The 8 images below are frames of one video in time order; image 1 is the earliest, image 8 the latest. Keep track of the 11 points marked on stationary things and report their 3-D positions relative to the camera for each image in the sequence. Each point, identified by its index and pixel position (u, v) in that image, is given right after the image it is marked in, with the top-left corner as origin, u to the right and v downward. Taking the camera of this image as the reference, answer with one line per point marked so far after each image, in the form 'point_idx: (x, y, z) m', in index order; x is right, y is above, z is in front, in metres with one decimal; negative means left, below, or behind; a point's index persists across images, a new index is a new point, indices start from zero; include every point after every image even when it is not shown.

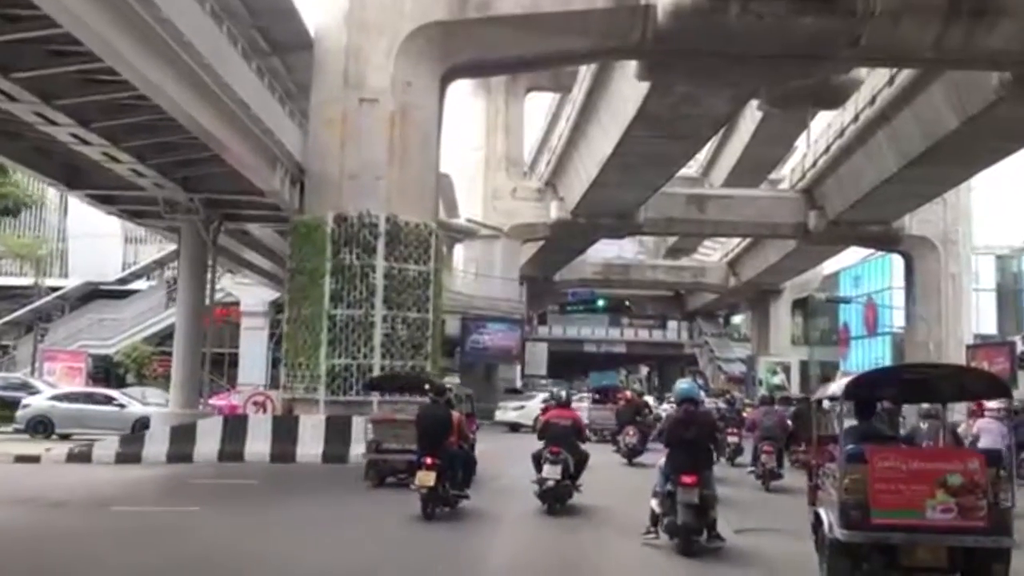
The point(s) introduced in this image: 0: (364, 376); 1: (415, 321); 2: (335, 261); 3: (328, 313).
0: (-2.8, -1.6, +16.5) m
1: (-1.9, -0.6, +17.2) m
2: (-3.4, +0.5, +16.7) m
3: (-3.5, -0.4, +16.5) m
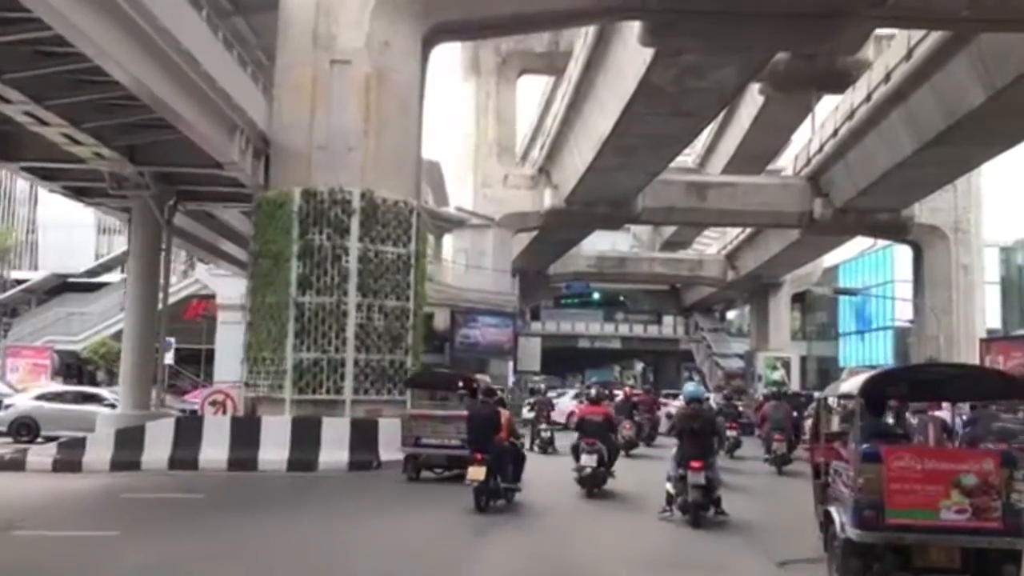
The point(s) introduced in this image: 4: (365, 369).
0: (-2.9, -1.4, +14.8) m
1: (-2.1, -0.4, +15.4) m
2: (-3.5, +0.8, +15.0) m
3: (-3.6, -0.2, +14.8) m
4: (-2.5, -1.4, +15.1) m
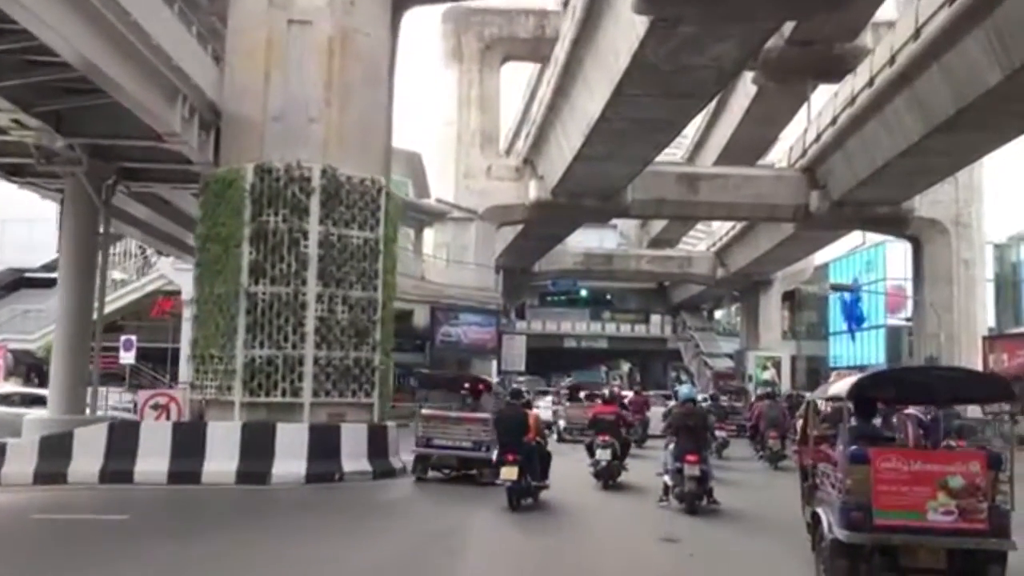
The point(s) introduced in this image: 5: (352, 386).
0: (-3.2, -1.2, +13.1) m
1: (-2.4, -0.2, +13.8) m
2: (-3.8, +0.9, +13.3) m
3: (-3.9, 0.0, +13.1) m
4: (-2.8, -1.2, +13.4) m
5: (-2.5, -1.5, +13.7) m
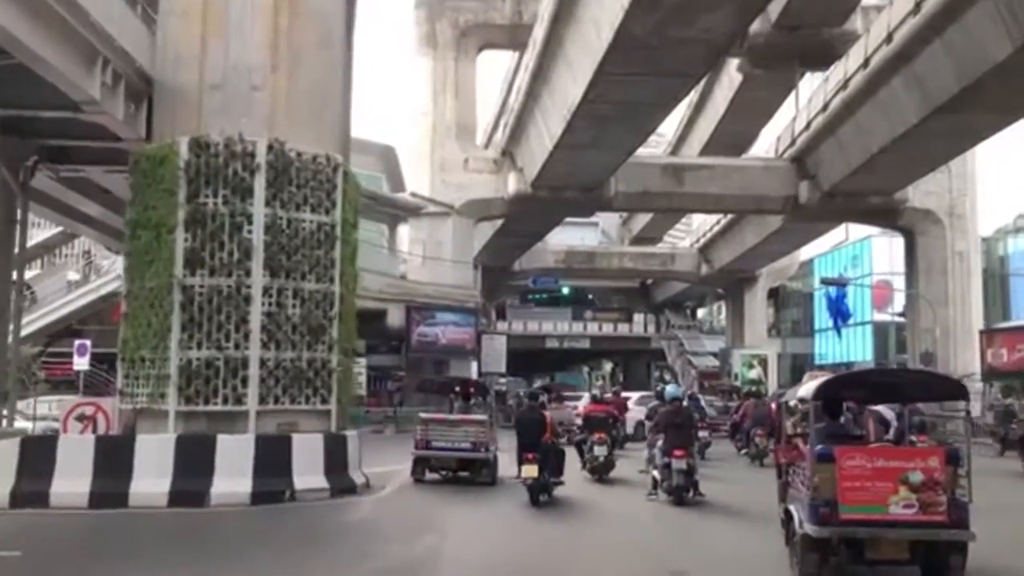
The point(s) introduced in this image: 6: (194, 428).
0: (-3.5, -1.1, +11.5) m
1: (-2.7, -0.1, +12.2) m
2: (-4.1, +1.0, +11.7) m
3: (-4.2, +0.1, +11.5) m
4: (-3.1, -1.1, +11.9) m
5: (-2.8, -1.4, +12.1) m
6: (-4.1, -1.8, +11.6) m
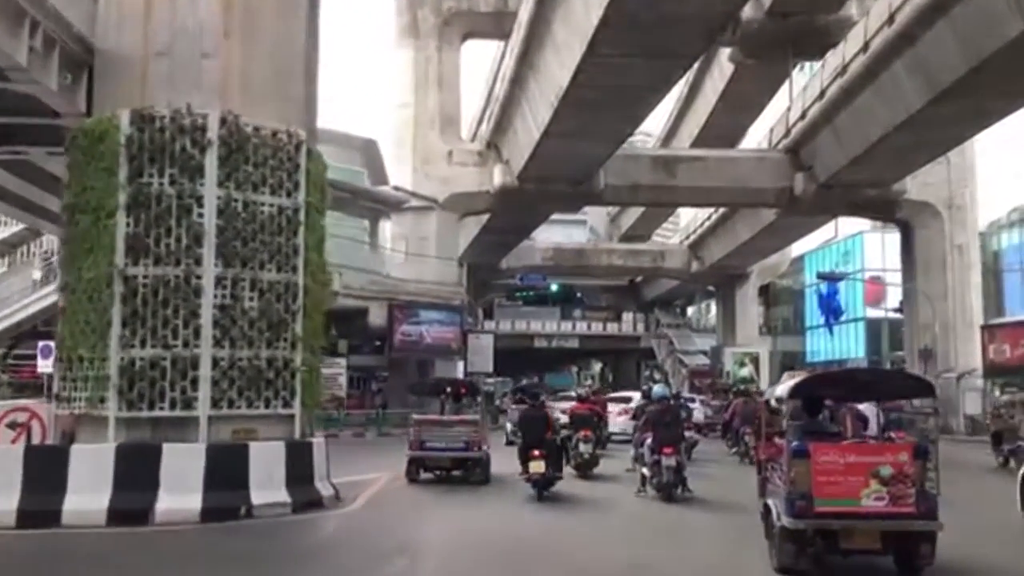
0: (-3.7, -1.0, +10.3) m
1: (-2.9, 0.0, +11.0) m
2: (-4.3, +1.1, +10.5) m
3: (-4.4, +0.2, +10.3) m
4: (-3.3, -1.0, +10.7) m
5: (-3.0, -1.3, +10.9) m
6: (-4.3, -1.7, +10.4) m
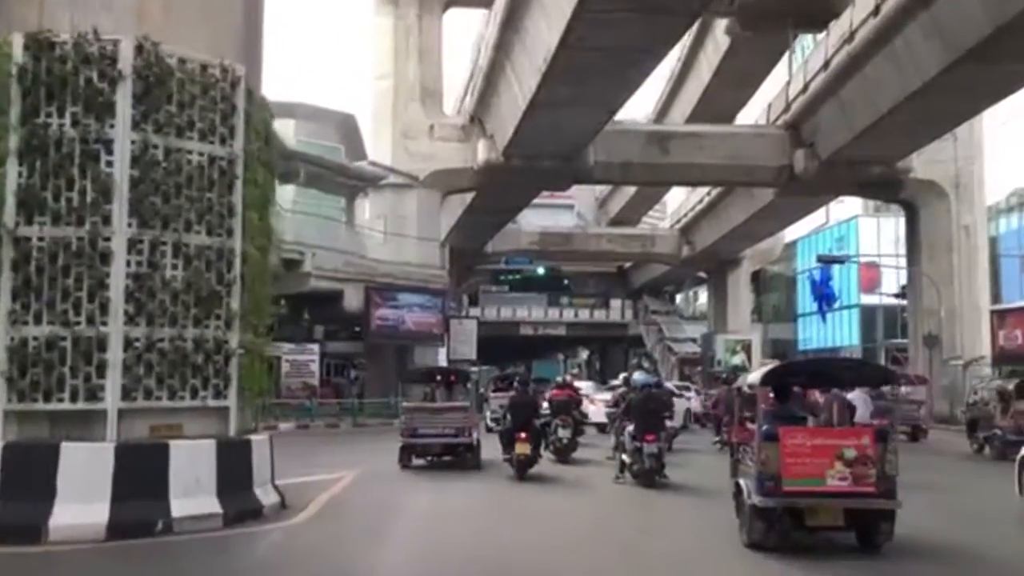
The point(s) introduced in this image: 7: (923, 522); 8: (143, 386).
0: (-3.9, -0.7, +8.6) m
1: (-3.1, +0.3, +9.3) m
2: (-4.5, +1.4, +8.7) m
3: (-4.6, +0.5, +8.5) m
4: (-3.5, -0.7, +8.9) m
5: (-3.2, -1.0, +9.2) m
6: (-4.5, -1.4, +8.6) m
7: (+6.3, -3.5, +13.8) m
8: (-3.5, -1.0, +8.9) m
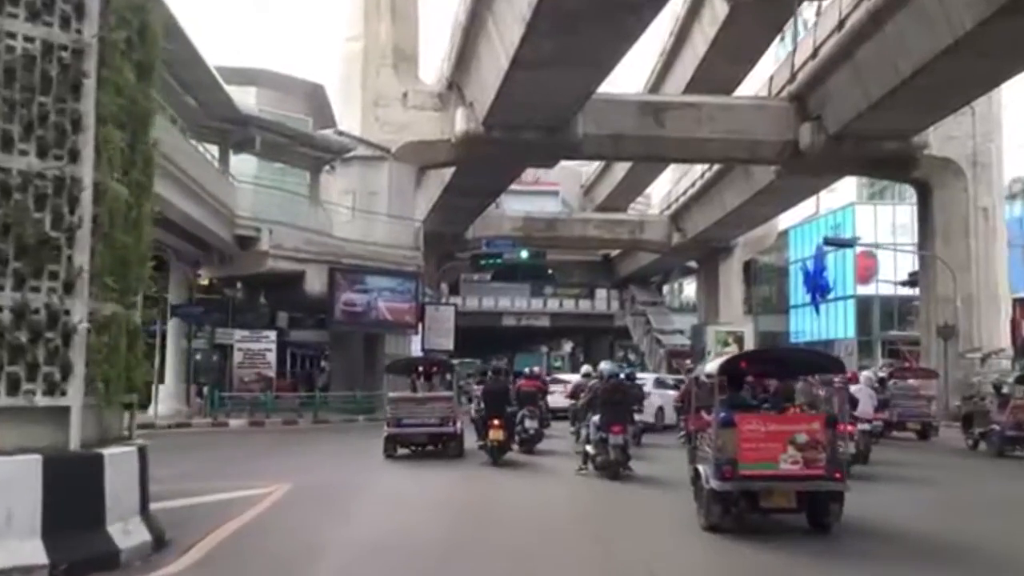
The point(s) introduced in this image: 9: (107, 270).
0: (-4.1, -0.3, +5.9) m
1: (-3.3, +0.7, +6.6) m
2: (-4.7, +1.8, +6.0) m
3: (-4.8, +0.8, +5.8) m
4: (-3.7, -0.3, +6.3) m
5: (-3.4, -0.6, +6.5) m
6: (-4.7, -1.0, +6.0) m
7: (+5.9, -3.2, +11.4) m
8: (-3.8, -0.6, +6.3) m
9: (-3.0, +0.1, +7.2) m
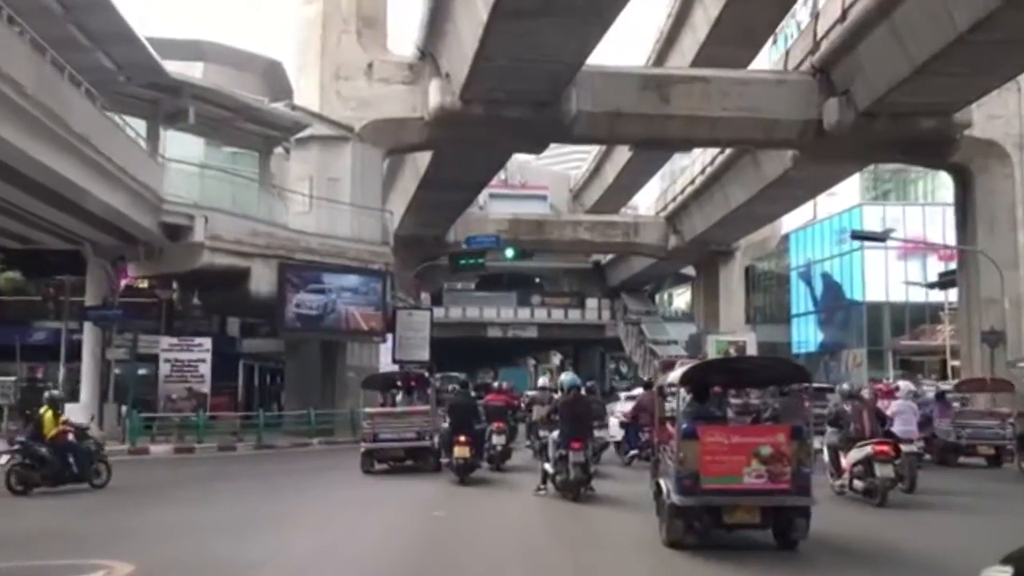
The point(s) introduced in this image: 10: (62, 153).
0: (-4.2, 0.0, +2.1) m
1: (-3.5, +1.0, +2.9) m
2: (-4.9, +2.1, +2.3) m
3: (-4.9, +1.1, +2.1) m
4: (-3.8, 0.0, +2.5) m
5: (-3.5, -0.3, +2.8) m
6: (-4.8, -0.7, +2.2) m
7: (+5.7, -3.0, +7.7) m
8: (-3.9, -0.3, +2.5) m
9: (-3.1, +0.3, +3.5) m
10: (-8.5, +2.6, +17.2) m
